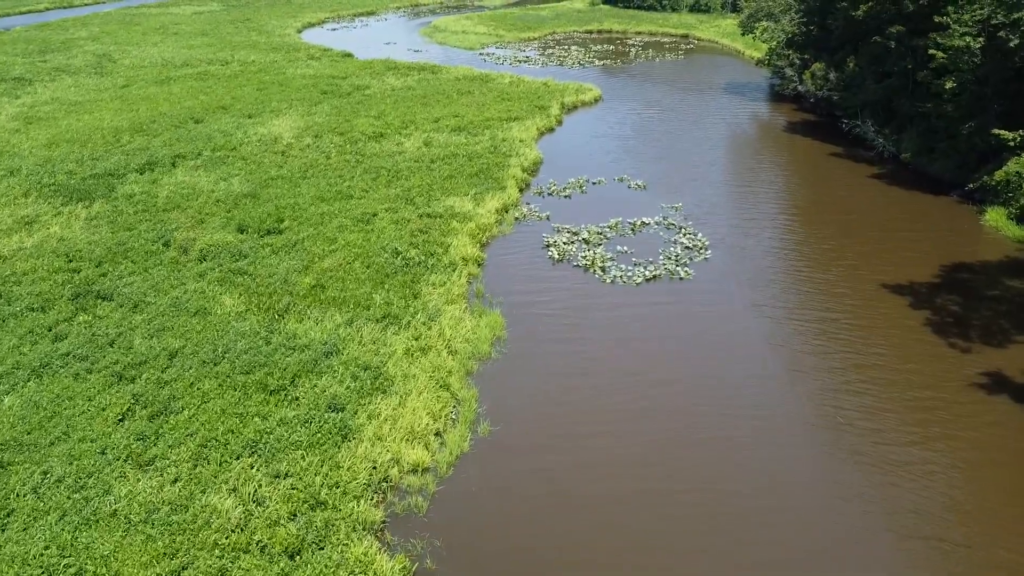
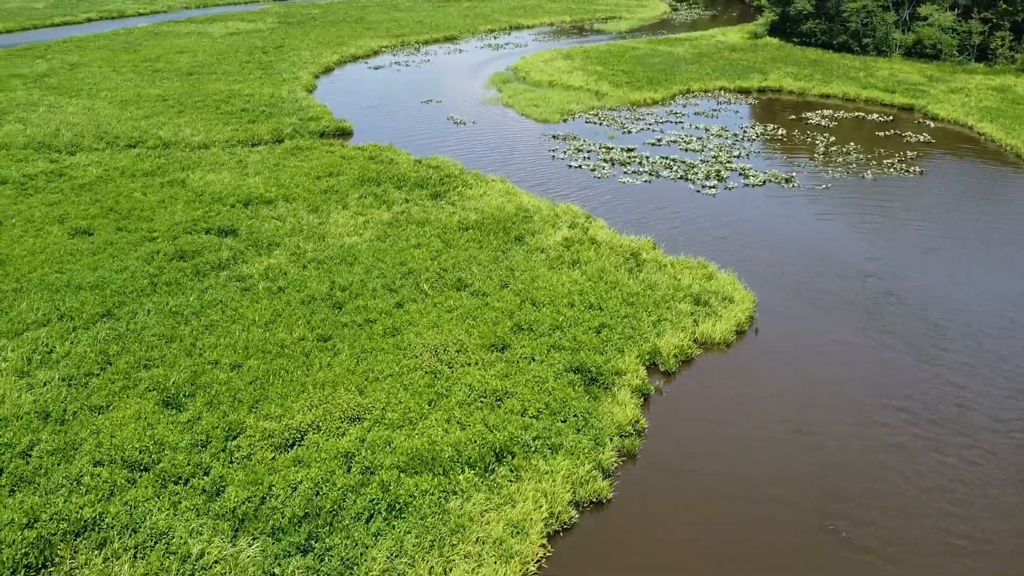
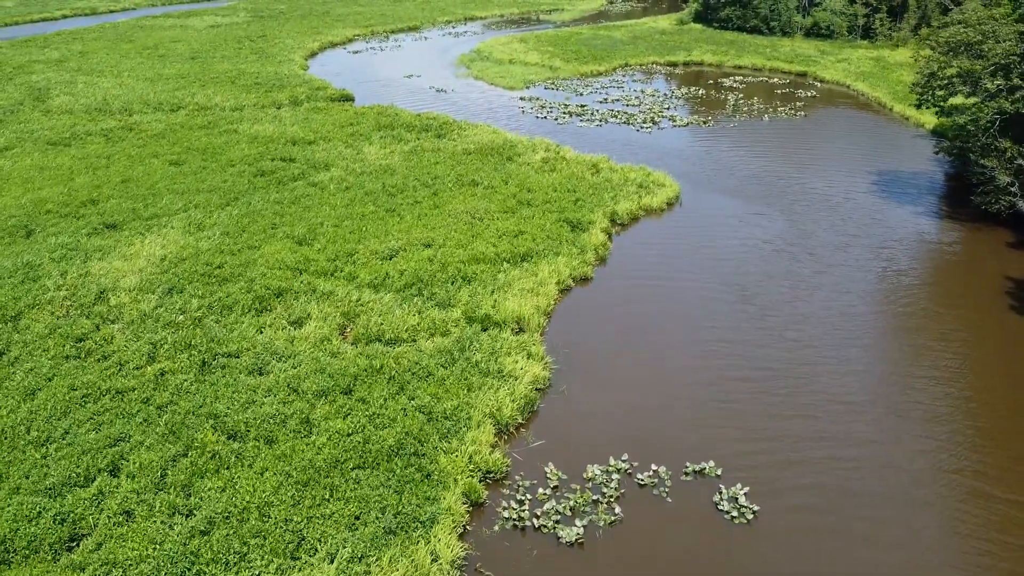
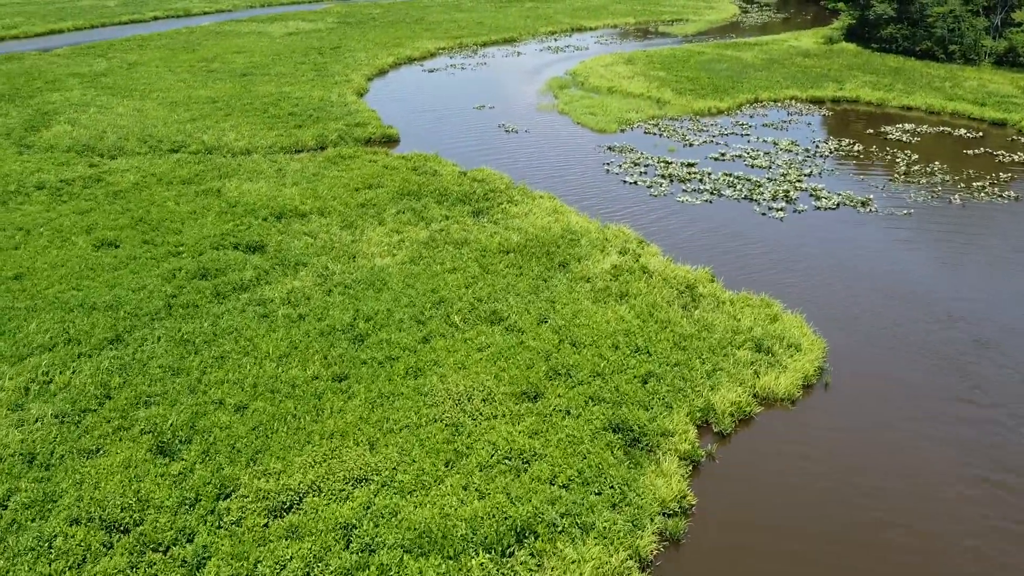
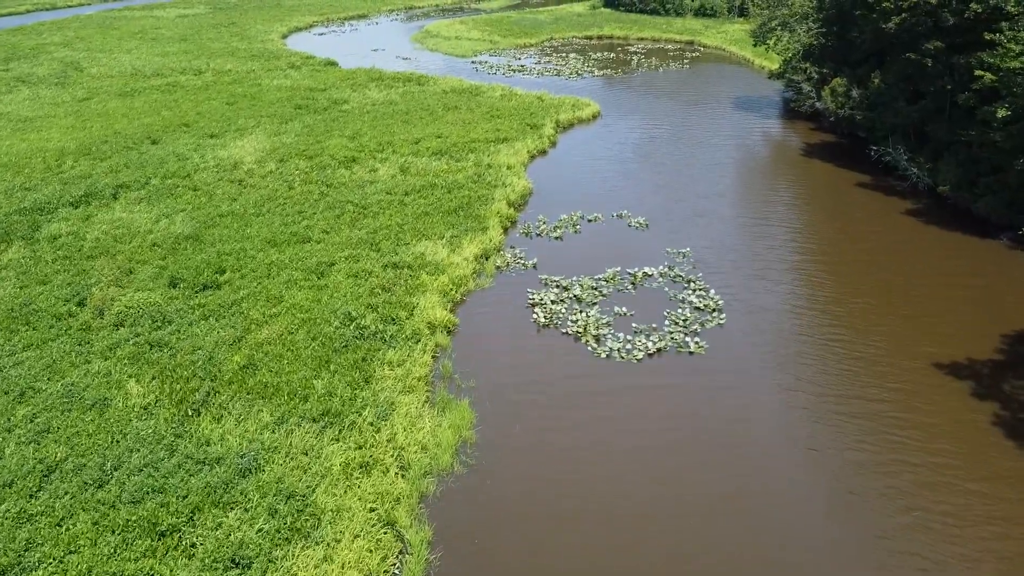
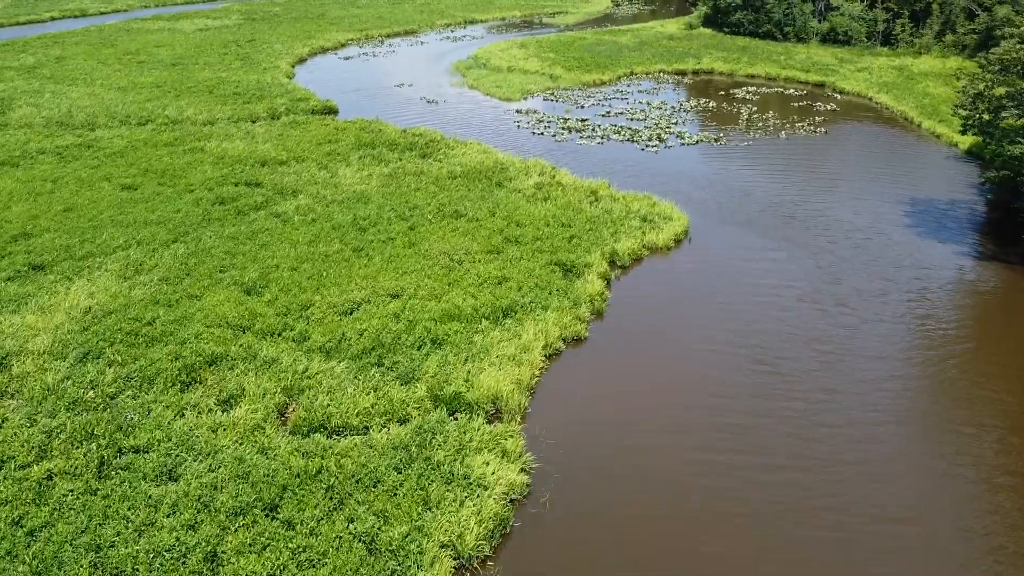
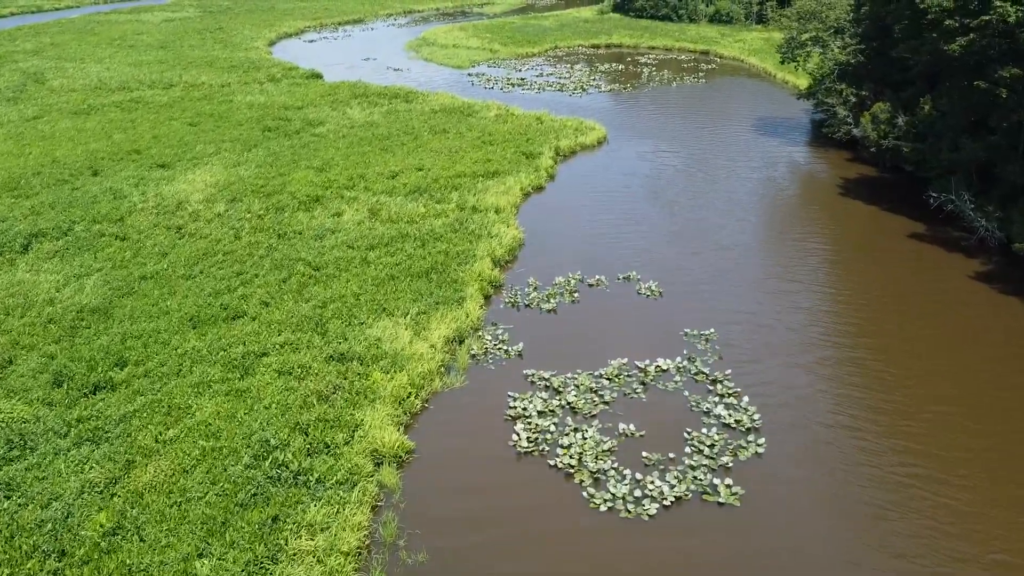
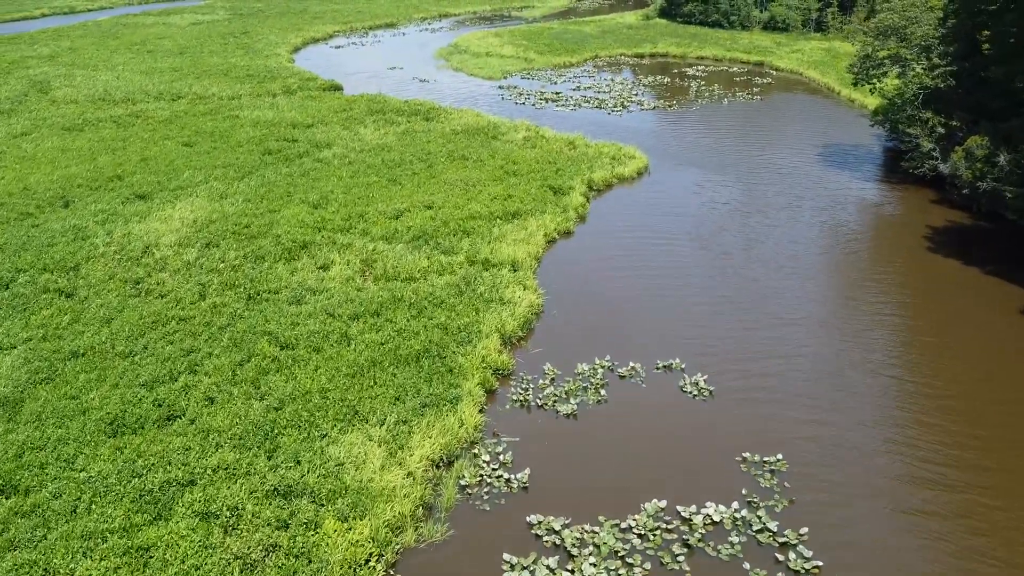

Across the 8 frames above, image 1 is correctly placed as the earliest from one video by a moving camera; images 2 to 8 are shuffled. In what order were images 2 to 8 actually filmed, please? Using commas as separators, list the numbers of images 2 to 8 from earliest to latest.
5, 7, 8, 3, 6, 2, 4
